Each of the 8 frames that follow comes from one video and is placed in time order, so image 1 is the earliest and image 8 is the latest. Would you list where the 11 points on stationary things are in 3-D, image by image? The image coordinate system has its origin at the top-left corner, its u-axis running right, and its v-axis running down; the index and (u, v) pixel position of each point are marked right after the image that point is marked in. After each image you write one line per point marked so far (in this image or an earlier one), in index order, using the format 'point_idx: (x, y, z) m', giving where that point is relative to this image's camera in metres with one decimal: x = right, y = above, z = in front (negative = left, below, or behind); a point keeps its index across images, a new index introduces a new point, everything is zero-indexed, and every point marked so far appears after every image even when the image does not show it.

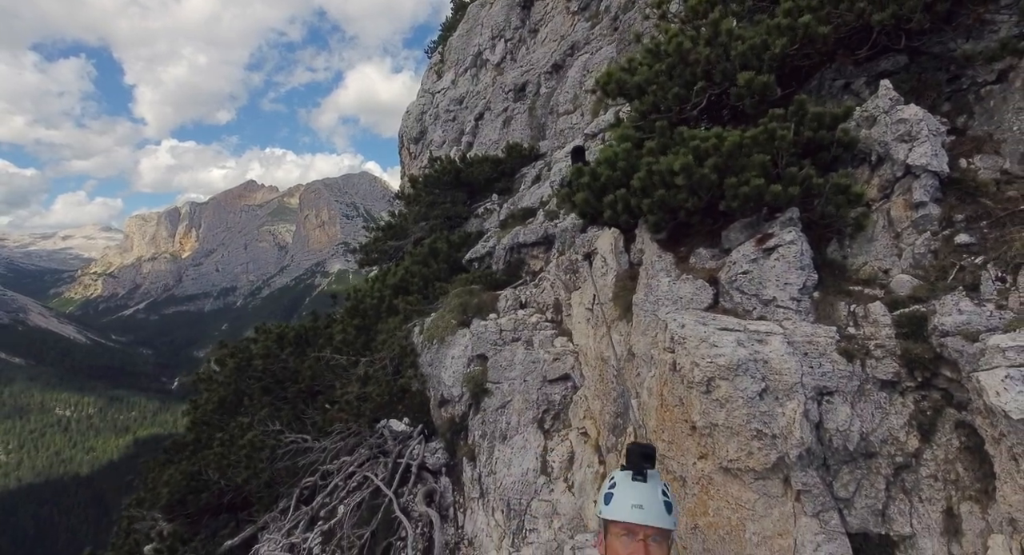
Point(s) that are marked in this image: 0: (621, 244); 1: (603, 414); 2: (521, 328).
0: (+1.7, +0.5, +9.3) m
1: (+1.3, -2.0, +9.0) m
2: (+0.2, -1.1, +13.5) m
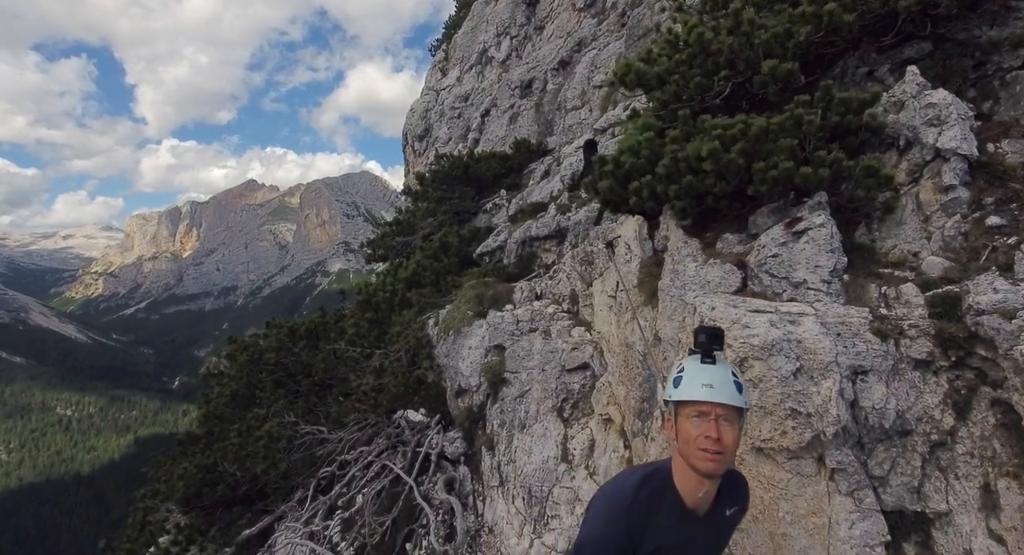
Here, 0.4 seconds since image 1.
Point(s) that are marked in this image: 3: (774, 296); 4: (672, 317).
0: (+2.0, +0.7, +9.3) m
1: (+1.7, -1.8, +9.0) m
2: (+0.6, -0.9, +13.6) m
3: (+3.0, -0.2, +7.1) m
4: (+2.2, -0.5, +8.2) m
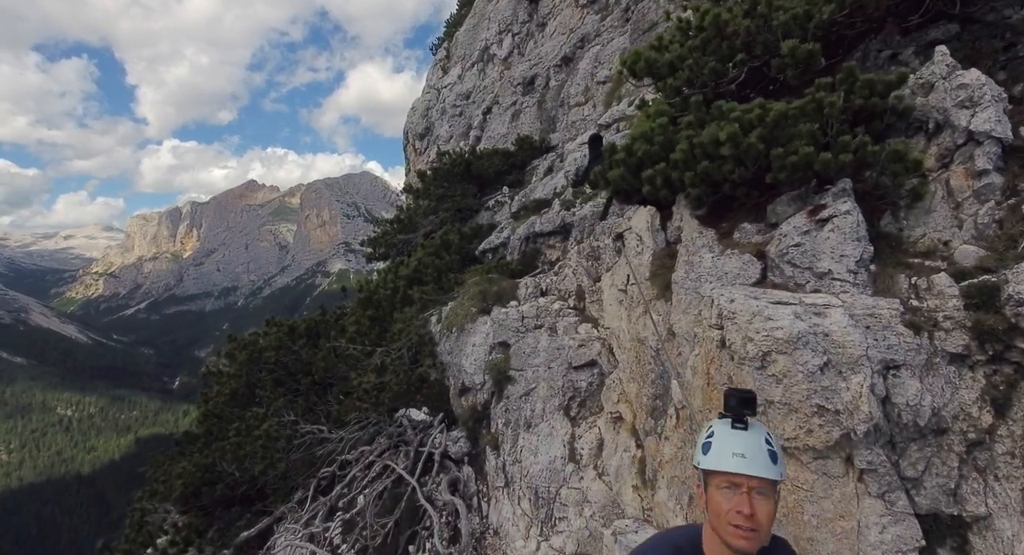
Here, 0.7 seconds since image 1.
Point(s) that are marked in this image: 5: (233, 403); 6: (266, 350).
0: (+2.2, +0.8, +9.0) m
1: (+1.8, -1.7, +8.7) m
2: (+0.7, -0.8, +13.2) m
3: (+3.1, -0.1, +6.7) m
4: (+2.3, -0.4, +7.8) m
5: (-9.1, -4.1, +19.8) m
6: (-8.1, -2.4, +20.0) m
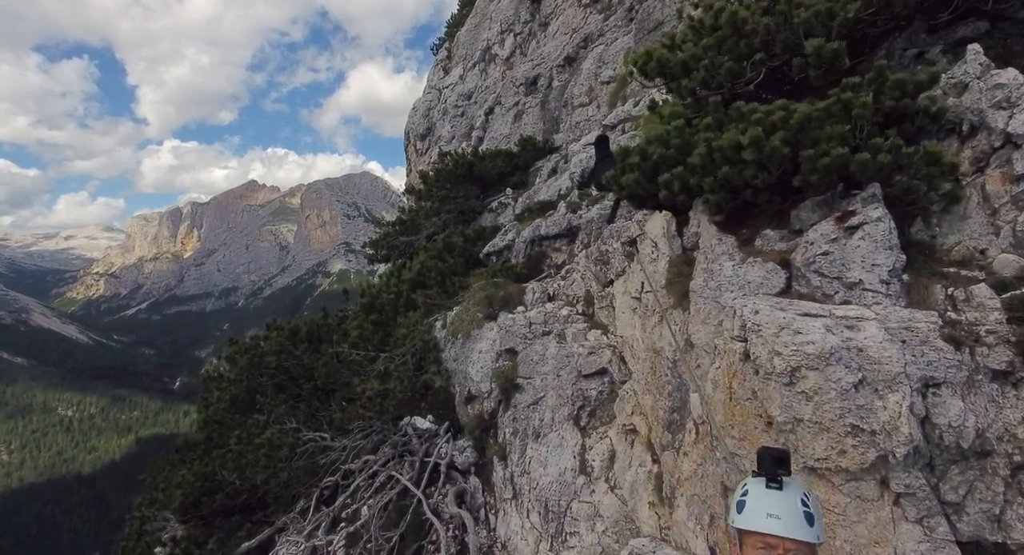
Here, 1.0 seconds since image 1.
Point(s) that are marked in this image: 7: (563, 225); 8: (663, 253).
0: (+2.3, +0.7, +8.7) m
1: (+2.0, -1.8, +8.4) m
2: (+0.8, -0.9, +12.9) m
3: (+3.3, -0.2, +6.4) m
4: (+2.4, -0.5, +7.5) m
5: (-8.9, -4.2, +19.5) m
6: (-7.9, -2.5, +19.7) m
7: (+1.5, +1.6, +18.0) m
8: (+2.2, +0.3, +8.7) m
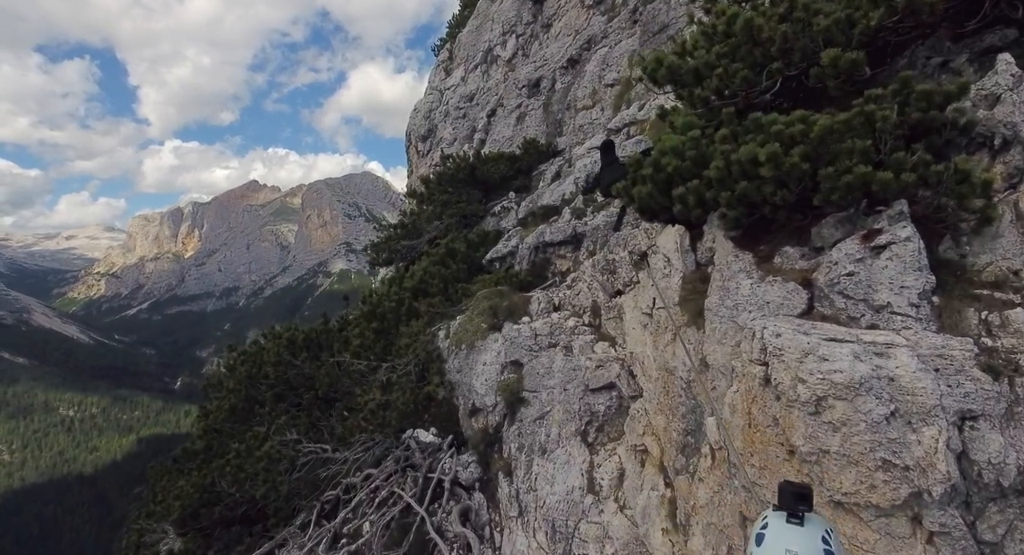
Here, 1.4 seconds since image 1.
0: (+2.4, +0.5, +8.4) m
1: (+2.1, -2.0, +8.1) m
2: (+1.0, -1.2, +12.6) m
3: (+3.4, -0.4, +6.1) m
4: (+2.5, -0.8, +7.2) m
5: (-8.8, -4.4, +19.2) m
6: (-7.8, -2.7, +19.4) m
7: (+1.6, +1.3, +17.7) m
8: (+2.3, +0.1, +8.4) m
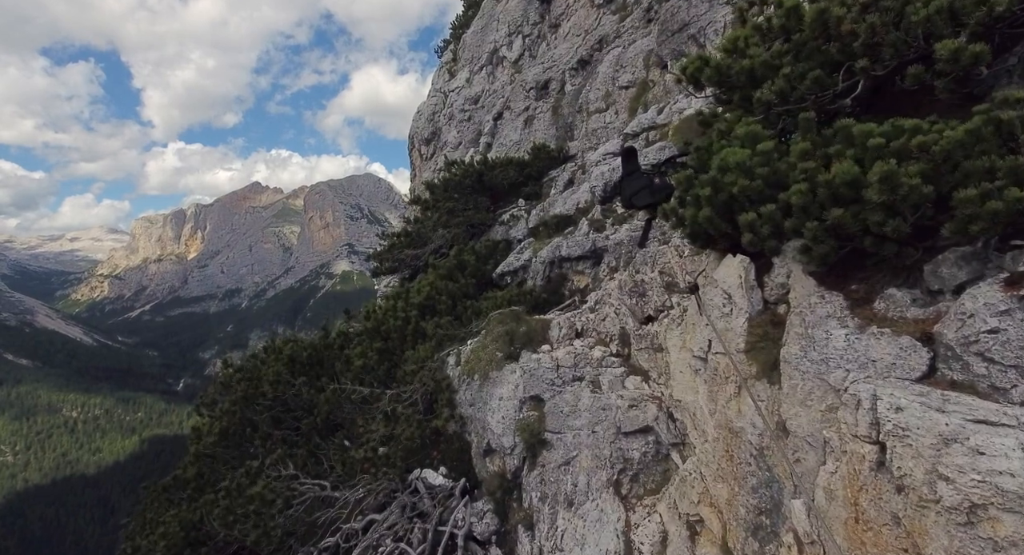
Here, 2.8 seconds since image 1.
0: (+2.8, 0.0, +7.0) m
1: (+2.5, -2.5, +6.7) m
2: (+1.3, -1.6, +11.2) m
3: (+3.7, -0.9, +4.7) m
4: (+2.9, -1.2, +5.8) m
5: (-8.4, -4.9, +17.8) m
6: (-7.4, -3.2, +18.0) m
7: (+2.0, +0.8, +16.4) m
8: (+2.6, -0.3, +7.0) m
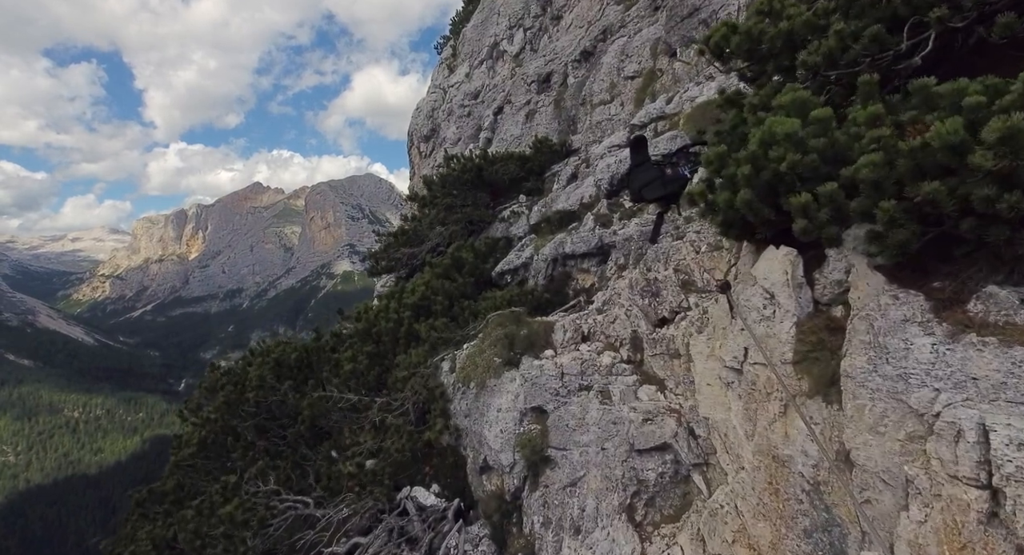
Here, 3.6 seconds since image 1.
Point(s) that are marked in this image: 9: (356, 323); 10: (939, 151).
0: (+2.8, +0.1, +5.8) m
1: (+2.4, -2.5, +5.5) m
2: (+1.3, -1.6, +10.0) m
3: (+3.7, -0.9, +3.5) m
4: (+2.9, -1.2, +4.6) m
5: (-8.4, -4.9, +16.6) m
6: (-7.4, -3.2, +16.8) m
7: (+2.0, +0.9, +15.2) m
8: (+2.6, -0.3, +5.8) m
9: (-4.6, -1.4, +17.8) m
10: (+3.0, +0.9, +4.4) m
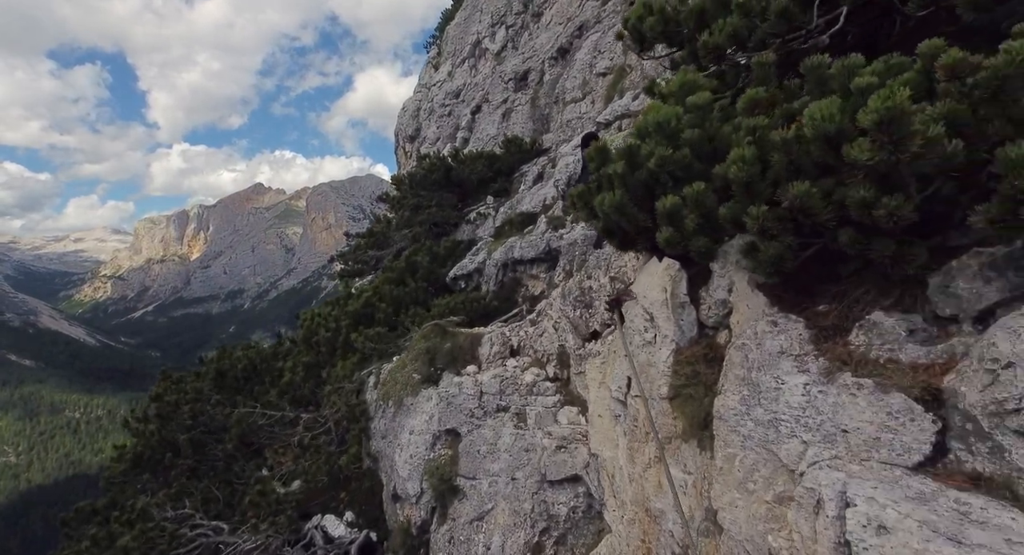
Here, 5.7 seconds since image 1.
0: (+1.4, -0.1, +4.9) m
1: (+1.1, -2.6, +4.6) m
2: (-0.1, -1.7, +9.1) m
3: (+2.3, -1.0, +2.6) m
4: (+1.5, -1.3, +3.7) m
5: (-9.7, -5.0, +15.7) m
6: (-8.7, -3.3, +15.9) m
7: (+0.7, +0.7, +14.2) m
8: (+1.2, -0.4, +4.9) m
9: (-5.9, -1.5, +16.9) m
10: (+1.7, +0.8, +3.5) m
